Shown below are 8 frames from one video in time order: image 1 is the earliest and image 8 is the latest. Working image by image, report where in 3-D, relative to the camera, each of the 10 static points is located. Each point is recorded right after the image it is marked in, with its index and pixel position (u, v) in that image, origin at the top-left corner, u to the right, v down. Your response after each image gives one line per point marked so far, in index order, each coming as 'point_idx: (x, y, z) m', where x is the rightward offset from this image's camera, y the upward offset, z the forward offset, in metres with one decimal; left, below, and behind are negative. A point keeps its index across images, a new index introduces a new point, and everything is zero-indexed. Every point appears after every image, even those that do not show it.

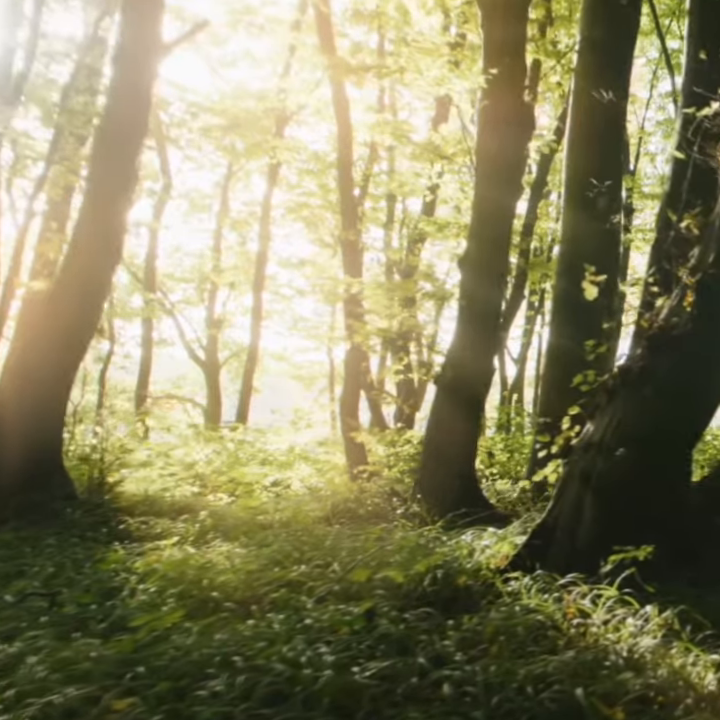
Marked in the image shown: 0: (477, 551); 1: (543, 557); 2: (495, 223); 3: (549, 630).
0: (+0.9, -1.5, +7.3) m
1: (+1.4, -1.5, +7.2) m
2: (+1.7, +1.6, +11.2) m
3: (+1.1, -1.6, +5.5) m
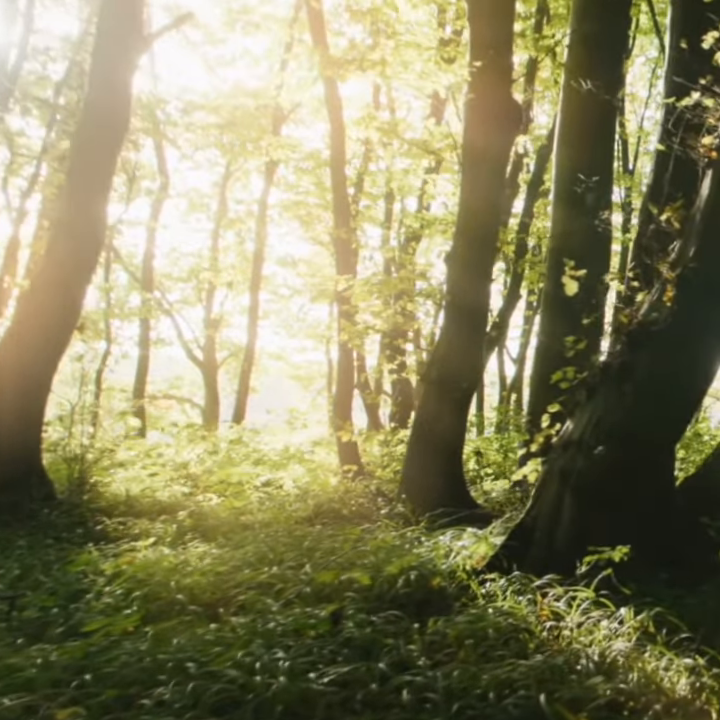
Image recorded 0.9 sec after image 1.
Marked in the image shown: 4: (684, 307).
0: (+0.7, -1.5, +7.1) m
1: (+1.2, -1.5, +7.0) m
2: (+1.5, +1.7, +11.0) m
3: (+0.9, -1.5, +5.3) m
4: (+2.3, +0.4, +6.6) m
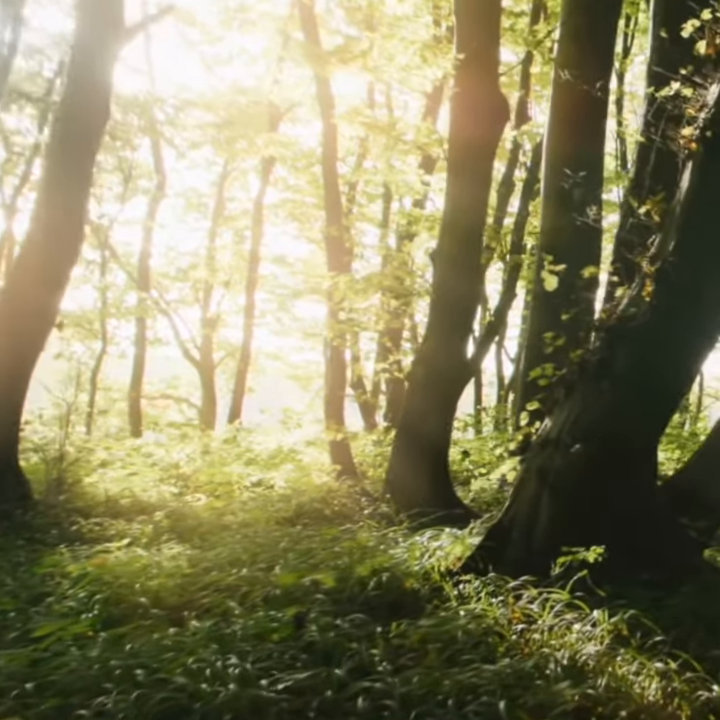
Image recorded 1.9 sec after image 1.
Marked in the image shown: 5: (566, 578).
0: (+0.5, -1.4, +7.0) m
1: (+1.0, -1.5, +6.9) m
2: (+1.3, +1.7, +10.9) m
3: (+0.7, -1.5, +5.2) m
4: (+2.1, +0.4, +6.4) m
5: (+1.4, -1.5, +6.3) m
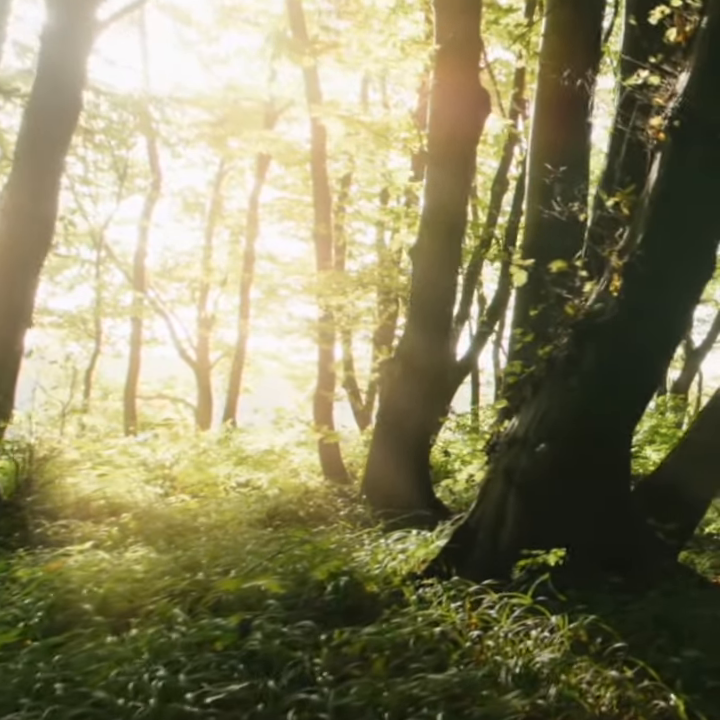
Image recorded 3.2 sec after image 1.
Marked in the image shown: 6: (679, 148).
0: (+0.2, -1.4, +6.8) m
1: (+0.7, -1.5, +6.7) m
2: (+1.0, +1.7, +10.7) m
3: (+0.4, -1.5, +5.0) m
4: (+1.8, +0.4, +6.3) m
5: (+1.1, -1.5, +6.1) m
6: (+2.1, +1.4, +6.1) m
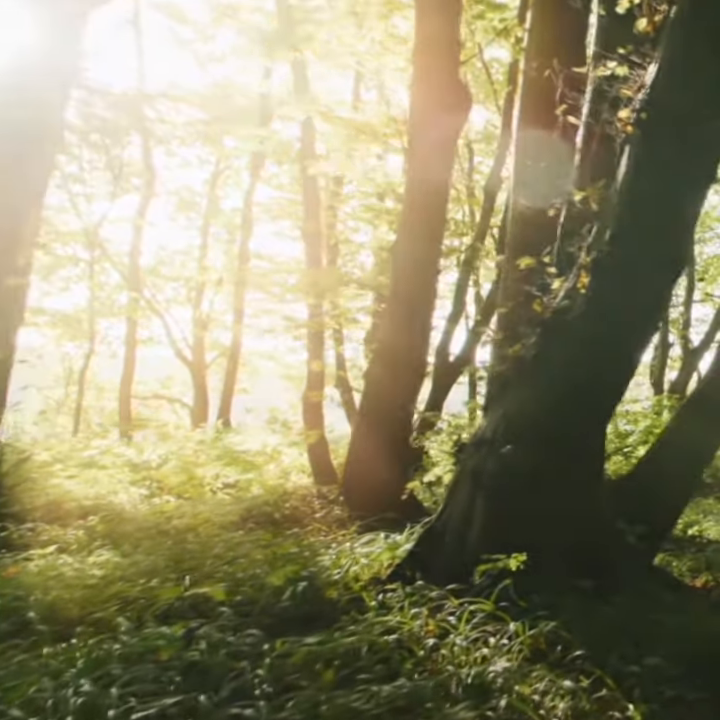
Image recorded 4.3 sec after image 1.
0: (0.0, -1.4, +6.6) m
1: (+0.5, -1.4, +6.5) m
2: (+0.8, +1.7, +10.5) m
3: (+0.2, -1.5, +4.8) m
4: (+1.5, +0.4, +6.1) m
5: (+0.9, -1.5, +6.0) m
6: (+1.8, +1.4, +5.9) m
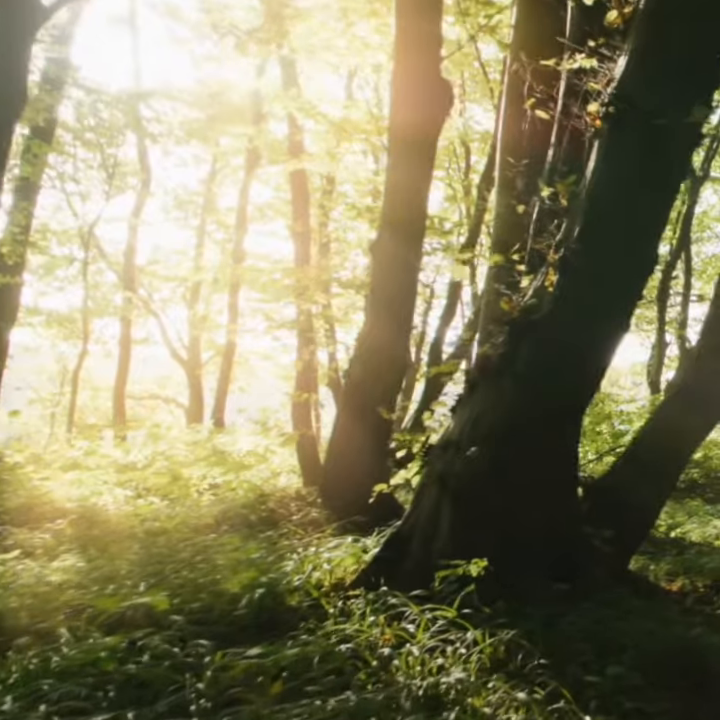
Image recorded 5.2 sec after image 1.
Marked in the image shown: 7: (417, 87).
0: (-0.3, -1.4, +6.5) m
1: (+0.2, -1.4, +6.4) m
2: (+0.5, +1.7, +10.4) m
3: (0.0, -1.5, +4.7) m
4: (+1.3, +0.4, +5.9) m
5: (+0.6, -1.5, +5.8) m
6: (+1.6, +1.4, +5.8) m
7: (+0.6, +3.0, +10.1) m
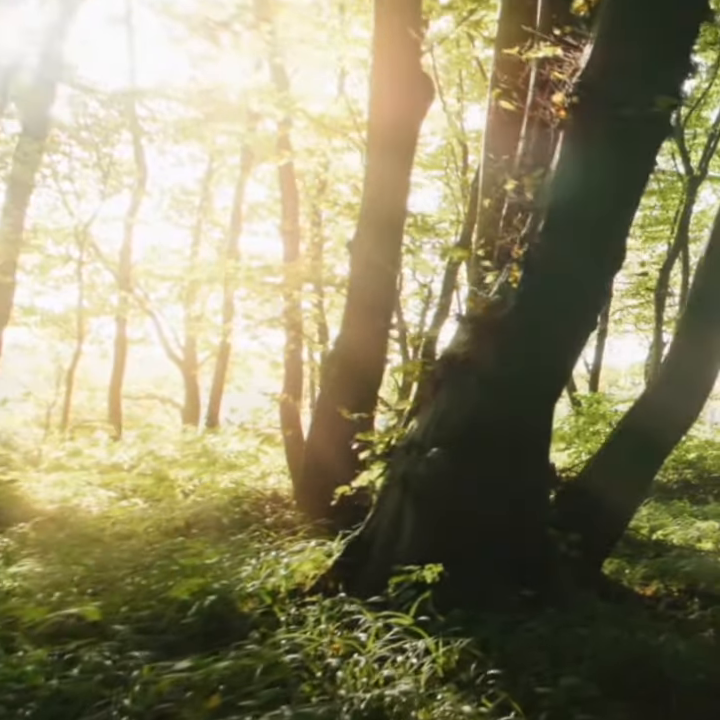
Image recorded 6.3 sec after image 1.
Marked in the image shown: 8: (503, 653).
0: (-0.5, -1.4, +6.3) m
1: (0.0, -1.4, +6.2) m
2: (+0.2, +1.7, +10.2) m
3: (-0.3, -1.5, +4.5) m
4: (+1.0, +0.4, +5.7) m
5: (+0.3, -1.4, +5.6) m
6: (+1.3, +1.4, +5.6) m
7: (+0.3, +3.0, +9.9) m
8: (+0.7, -1.5, +4.8) m
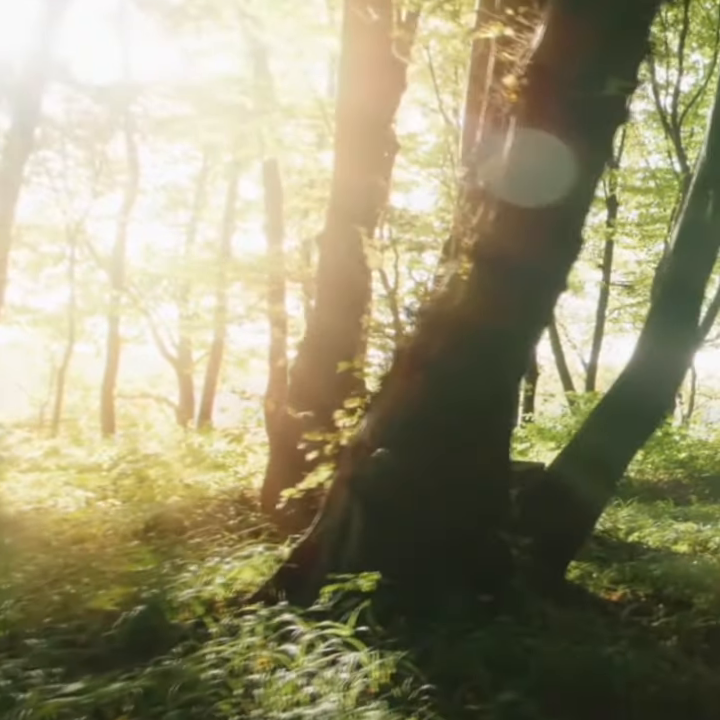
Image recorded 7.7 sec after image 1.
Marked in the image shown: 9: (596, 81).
0: (-0.9, -1.4, +6.0) m
1: (-0.4, -1.4, +5.9) m
2: (-0.1, +1.8, +9.9) m
3: (-0.6, -1.5, +4.2) m
4: (+0.7, +0.5, +5.5) m
5: (0.0, -1.4, +5.4) m
6: (+1.0, +1.4, +5.3) m
7: (0.0, +3.0, +9.6) m
8: (+0.4, -1.5, +4.5) m
9: (+1.3, +1.6, +5.2) m
